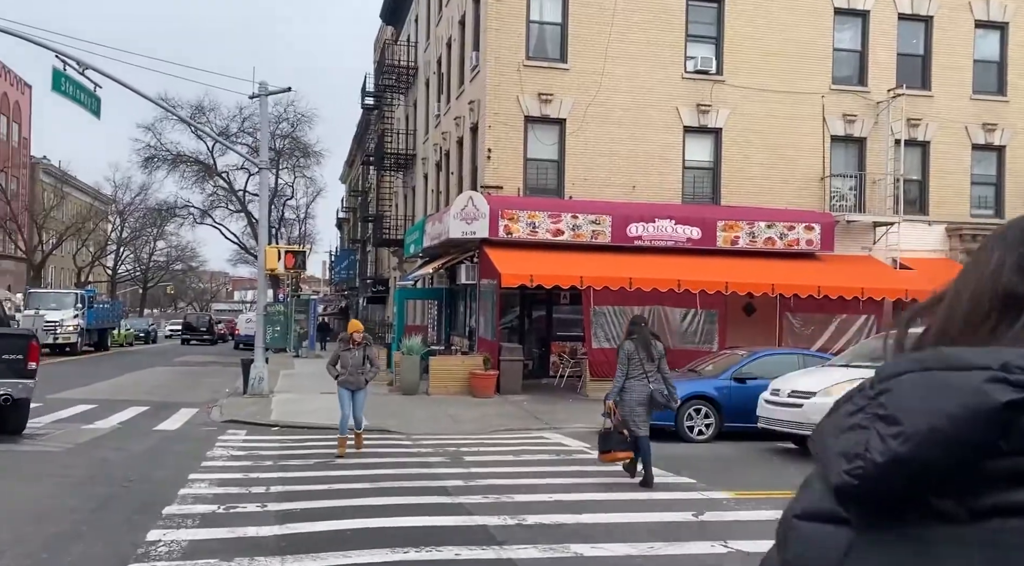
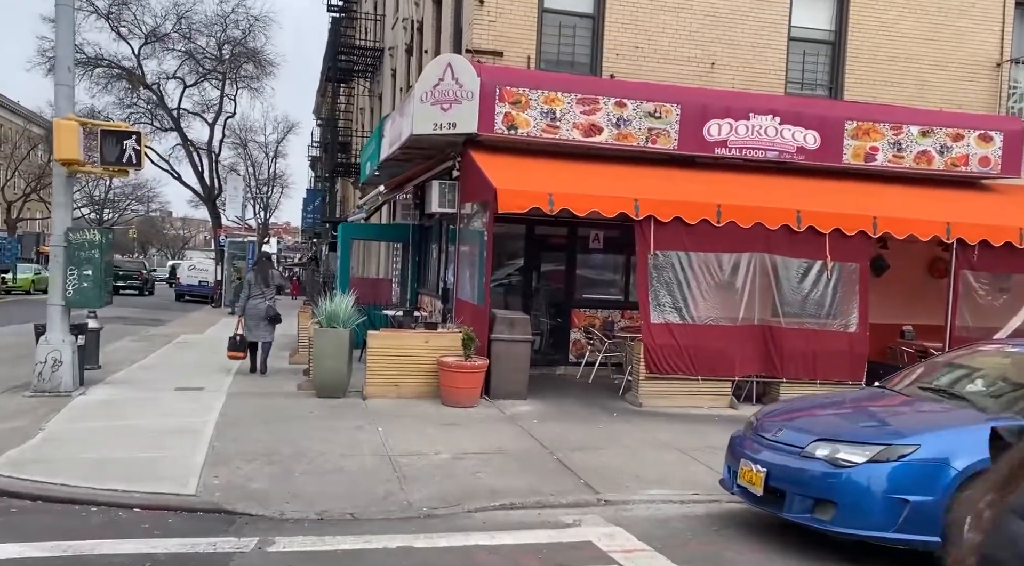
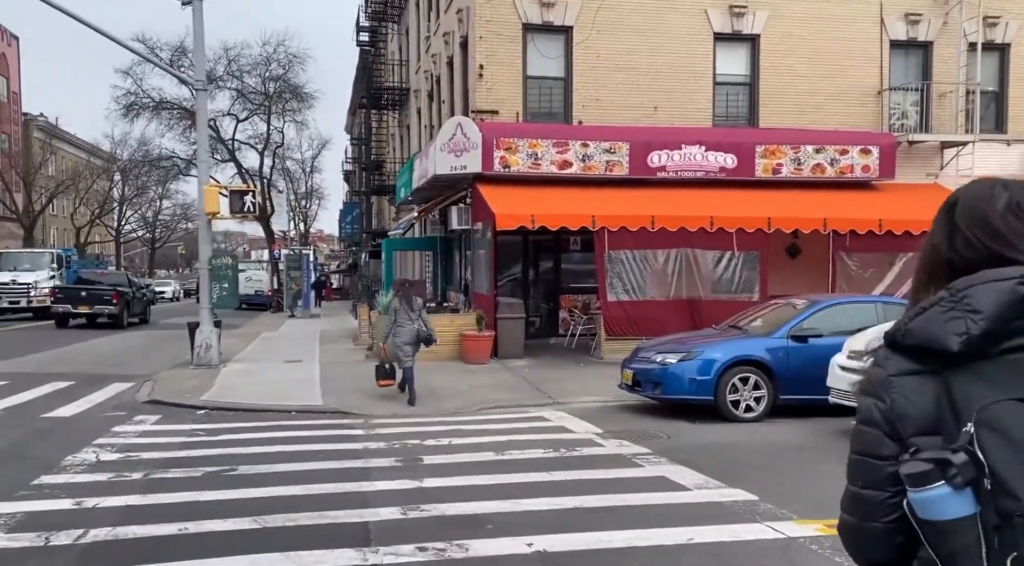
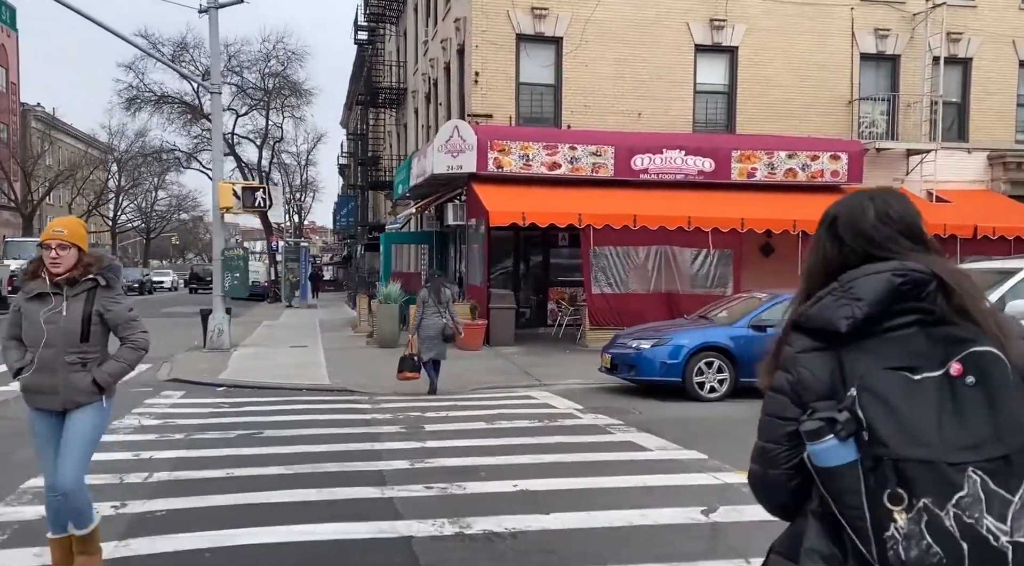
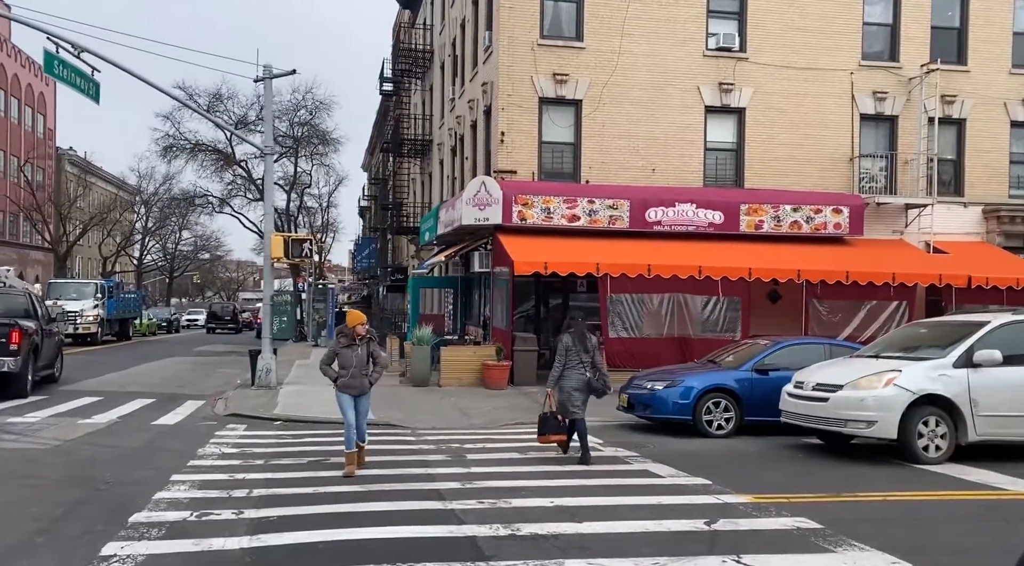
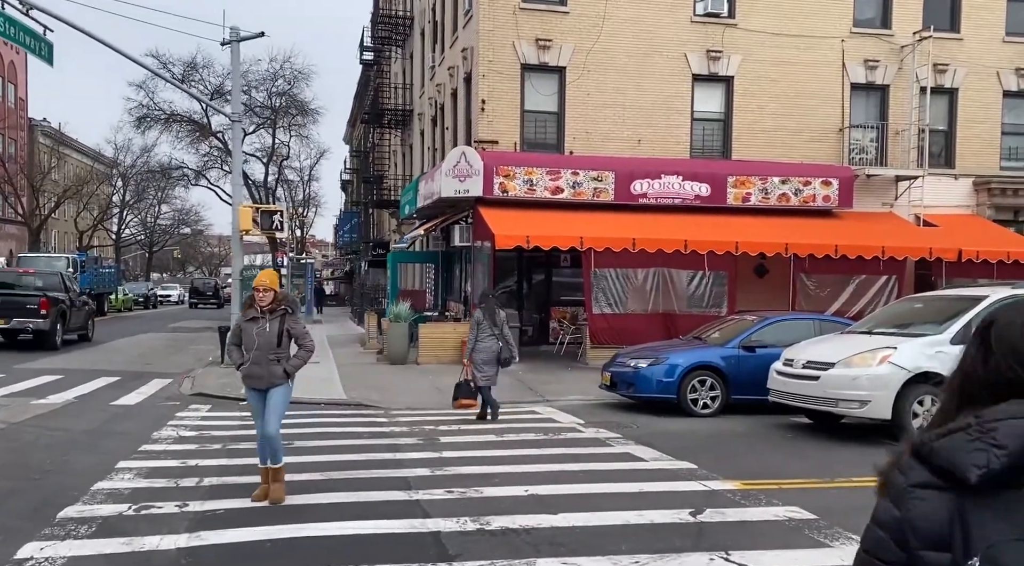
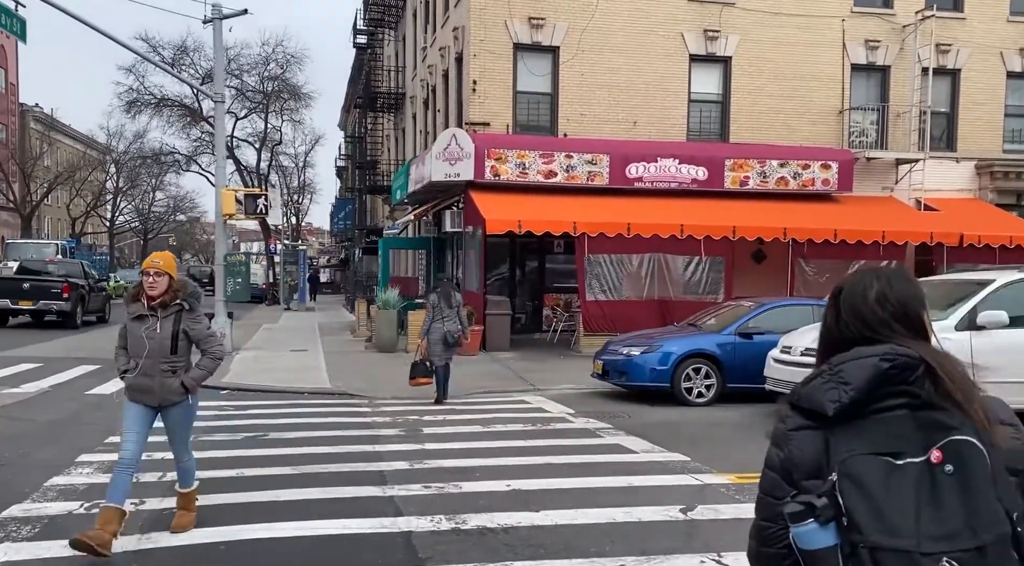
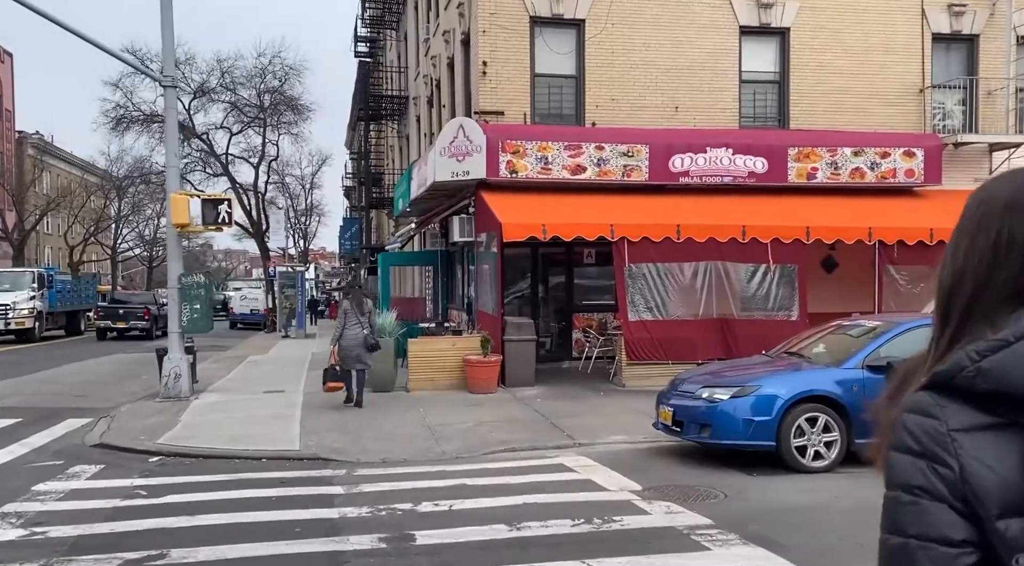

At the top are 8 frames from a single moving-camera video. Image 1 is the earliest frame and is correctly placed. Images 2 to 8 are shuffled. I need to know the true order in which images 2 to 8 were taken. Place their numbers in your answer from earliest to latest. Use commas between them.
5, 6, 7, 4, 3, 8, 2
